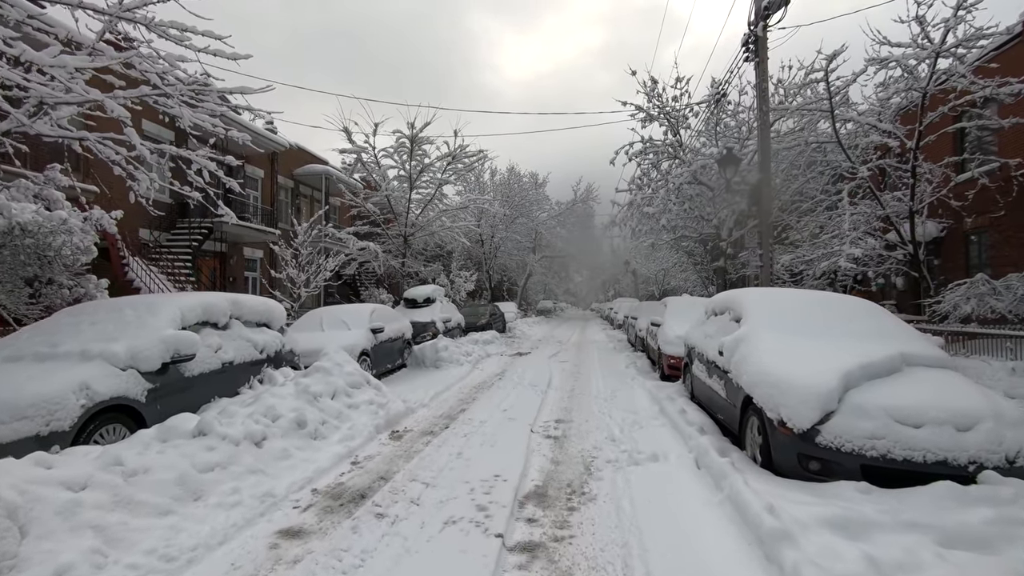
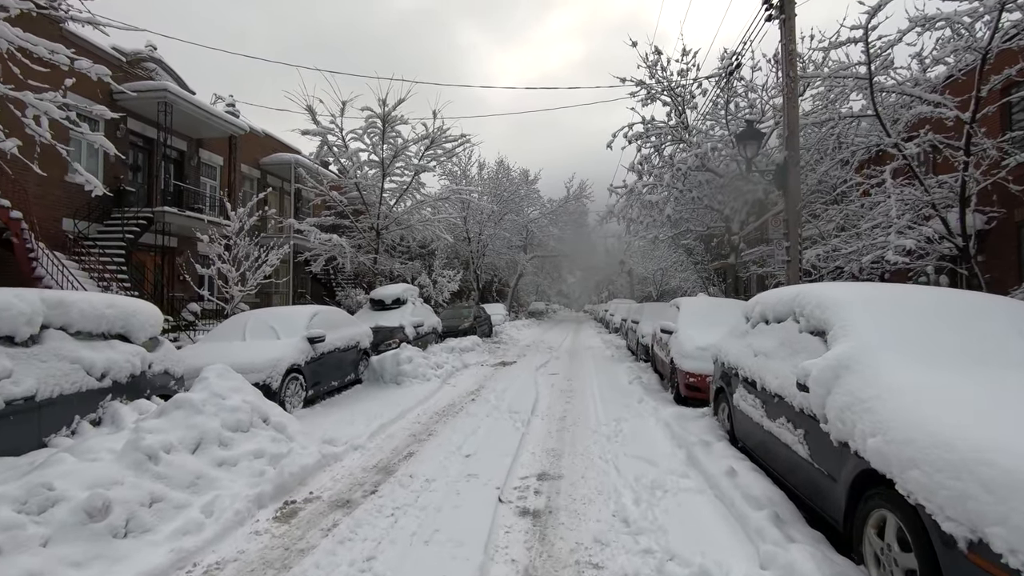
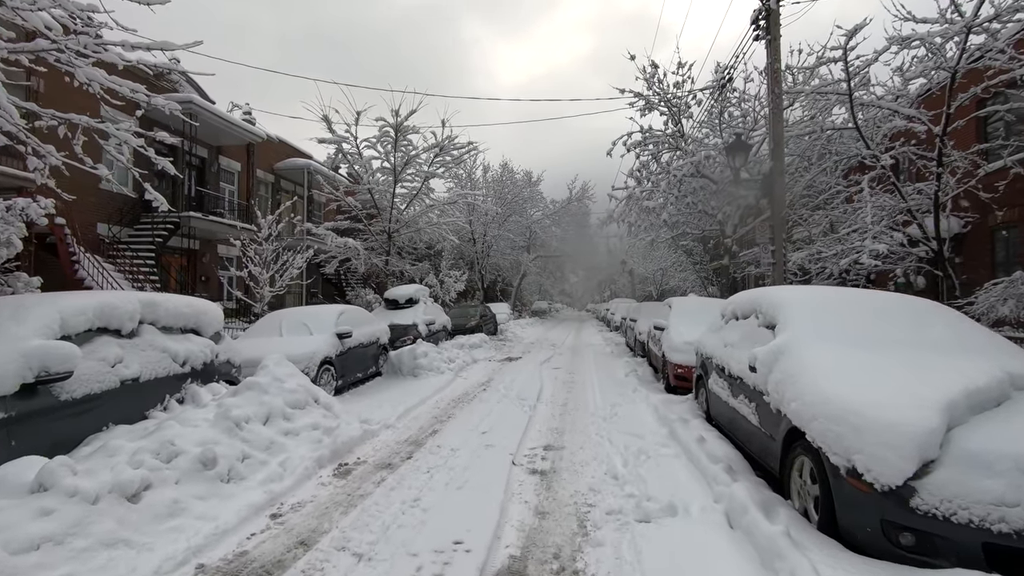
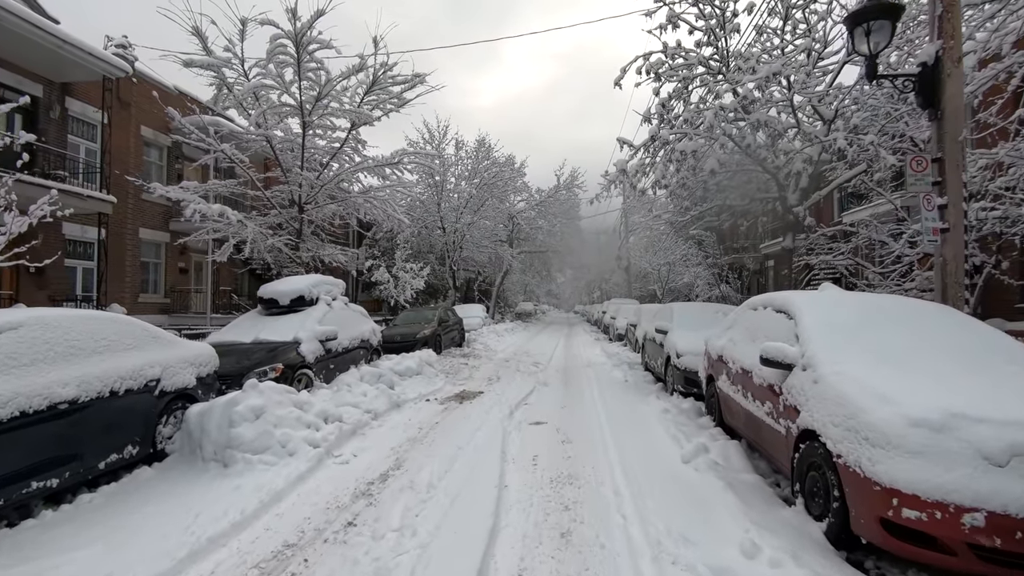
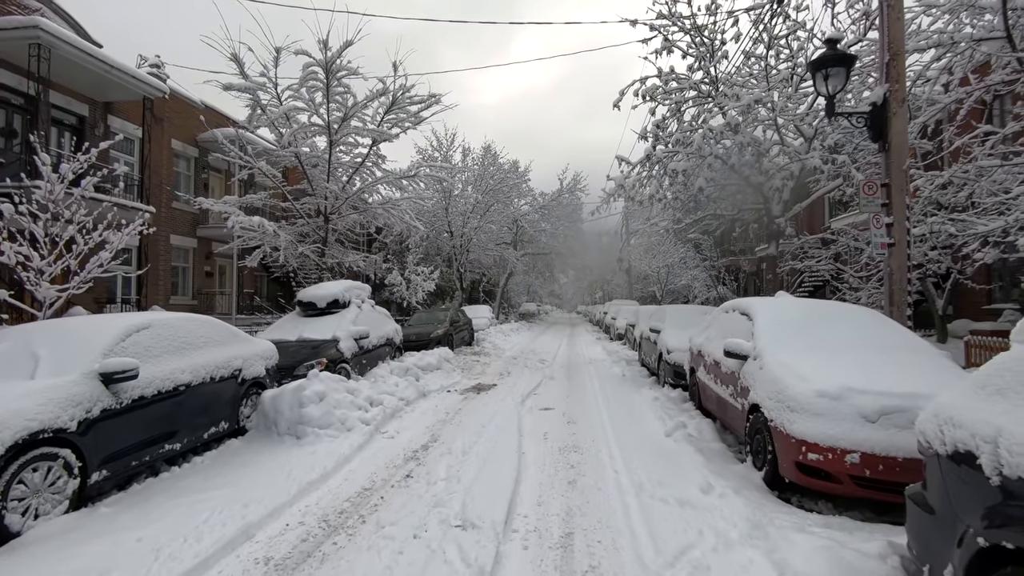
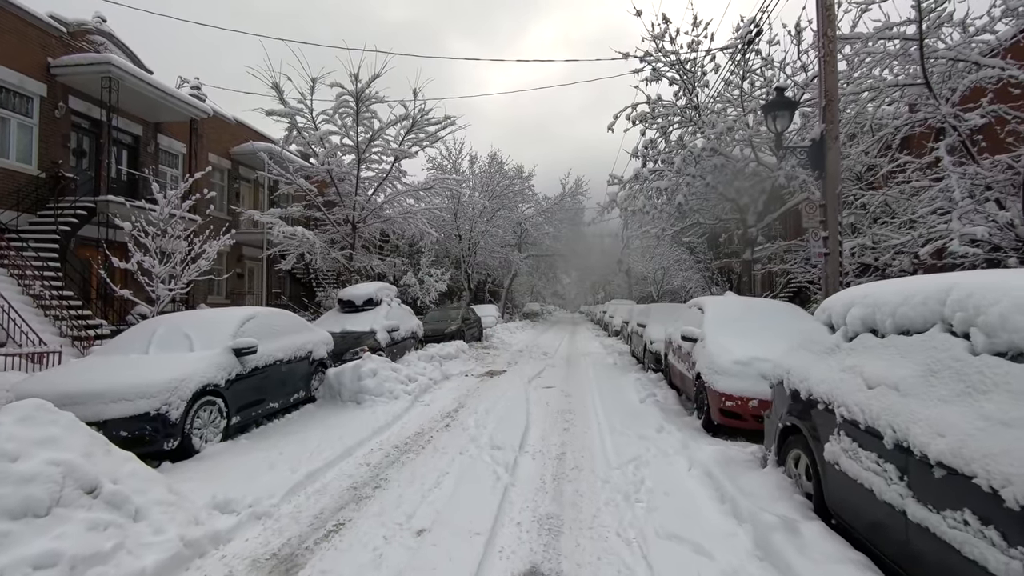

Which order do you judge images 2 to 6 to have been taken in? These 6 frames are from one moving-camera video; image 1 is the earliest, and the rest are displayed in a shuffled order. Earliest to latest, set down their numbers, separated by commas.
3, 2, 6, 5, 4
